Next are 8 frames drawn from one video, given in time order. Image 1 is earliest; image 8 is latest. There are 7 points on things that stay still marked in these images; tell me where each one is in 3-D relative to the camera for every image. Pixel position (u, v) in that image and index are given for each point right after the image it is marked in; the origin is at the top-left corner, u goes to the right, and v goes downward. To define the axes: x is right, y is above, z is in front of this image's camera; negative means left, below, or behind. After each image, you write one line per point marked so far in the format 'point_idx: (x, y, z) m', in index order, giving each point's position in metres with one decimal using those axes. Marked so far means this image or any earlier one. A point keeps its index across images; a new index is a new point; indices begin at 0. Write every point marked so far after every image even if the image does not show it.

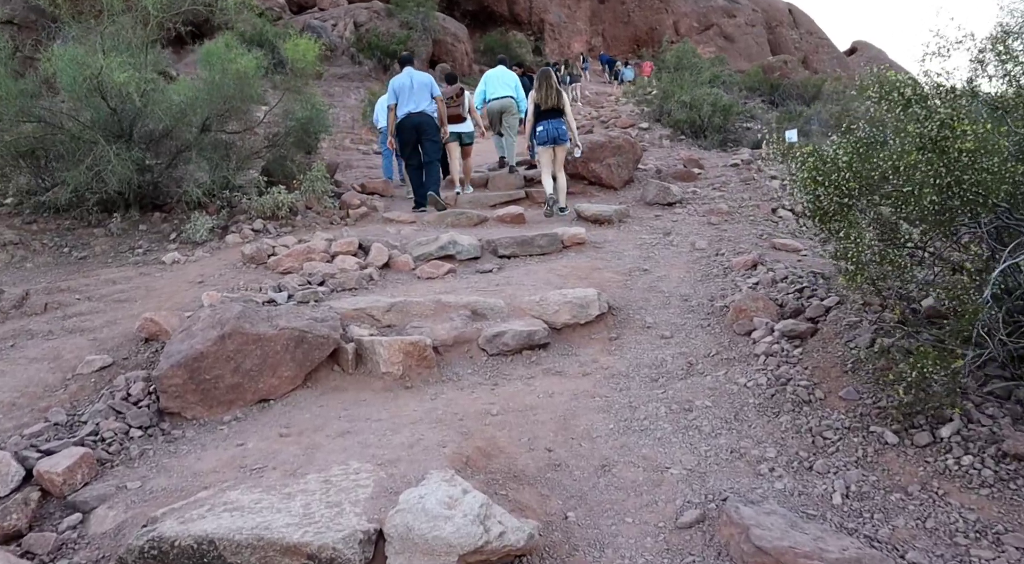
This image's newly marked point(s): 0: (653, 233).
0: (+1.4, +0.5, +7.2) m
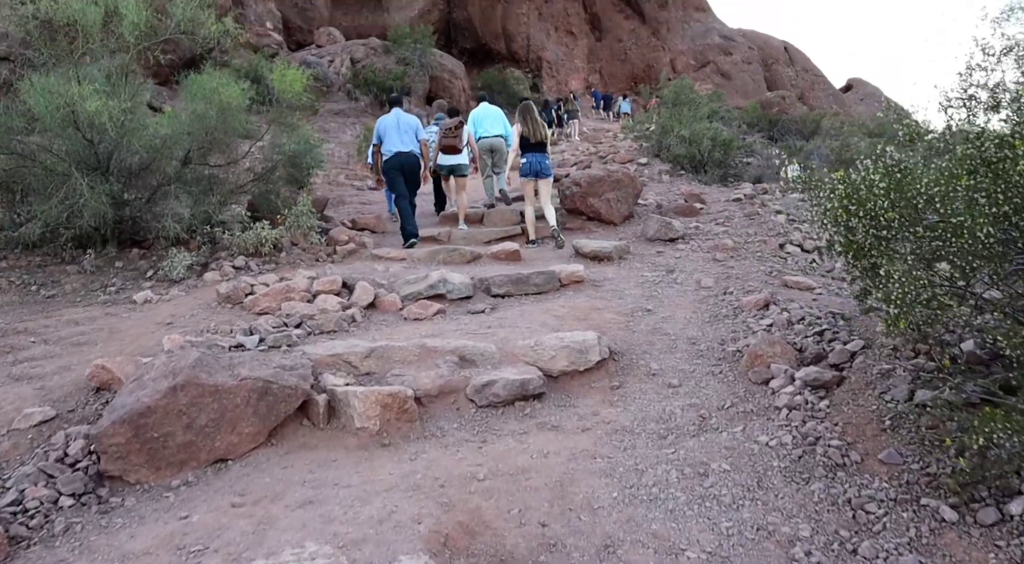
0: (+1.4, +0.1, +6.8) m
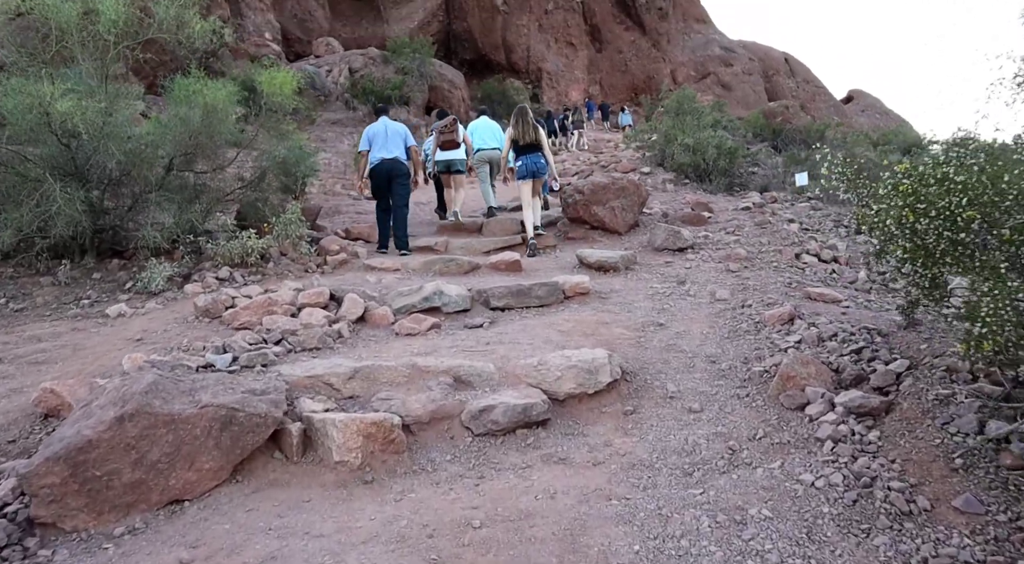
0: (+1.4, 0.0, +6.4) m
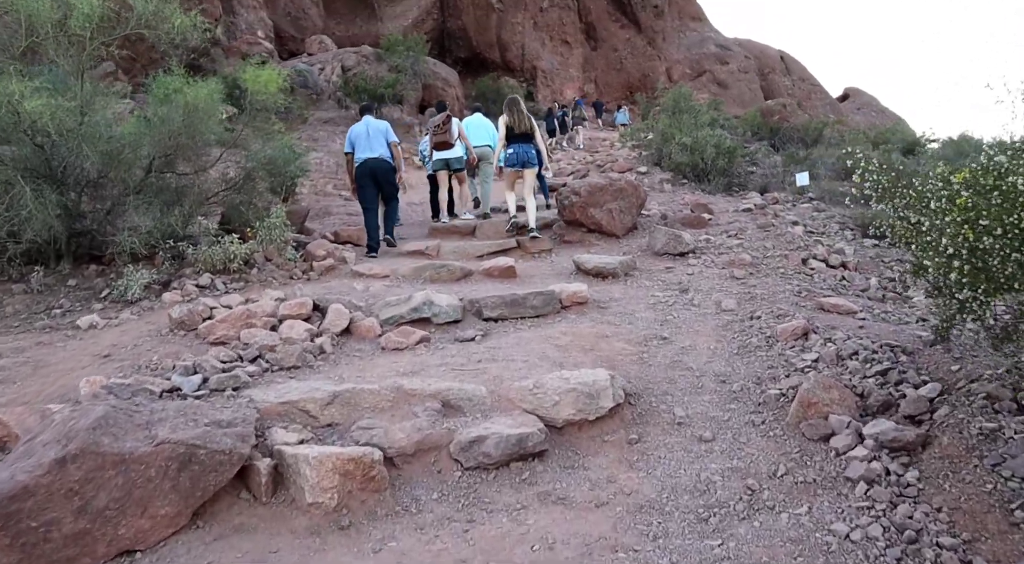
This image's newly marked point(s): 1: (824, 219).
0: (+1.3, -0.1, +6.1) m
1: (+4.1, +0.8, +9.3) m
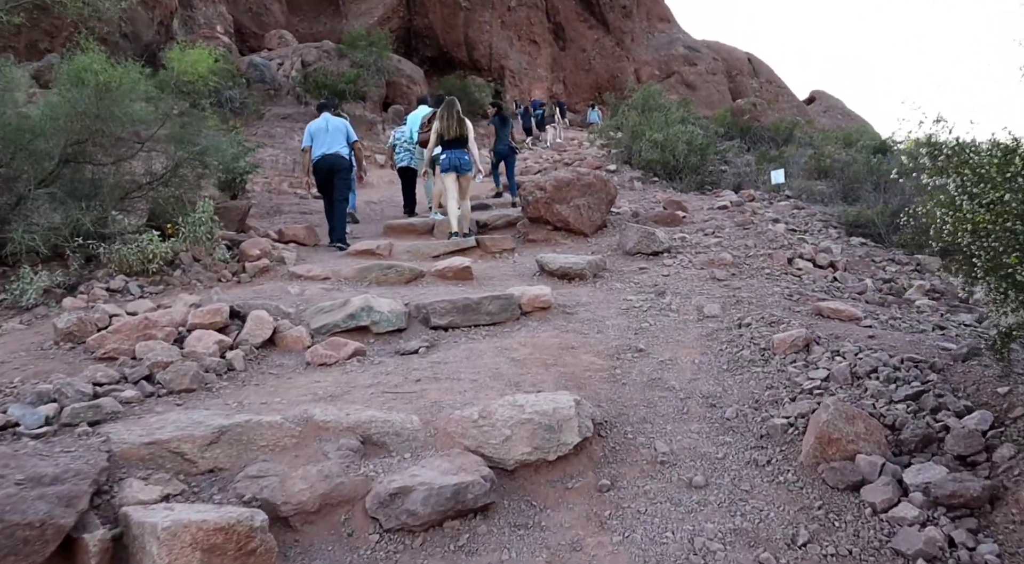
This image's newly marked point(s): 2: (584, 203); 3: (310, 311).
0: (+1.0, -0.1, +5.4) m
1: (+3.6, +0.8, +8.8) m
2: (+0.9, +0.9, +8.4) m
3: (-1.4, -0.2, +4.9) m
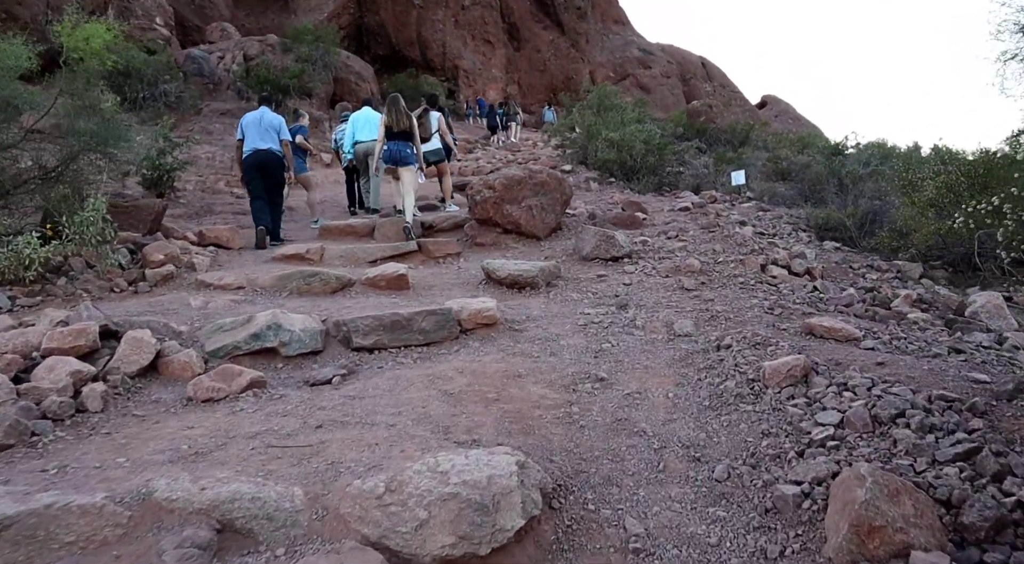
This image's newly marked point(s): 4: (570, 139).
0: (+0.6, -0.2, +4.7) m
1: (+3.0, +0.7, +8.3) m
2: (+0.3, +0.9, +7.7) m
3: (-1.8, -0.3, +4.1) m
4: (+1.4, +3.4, +16.5) m
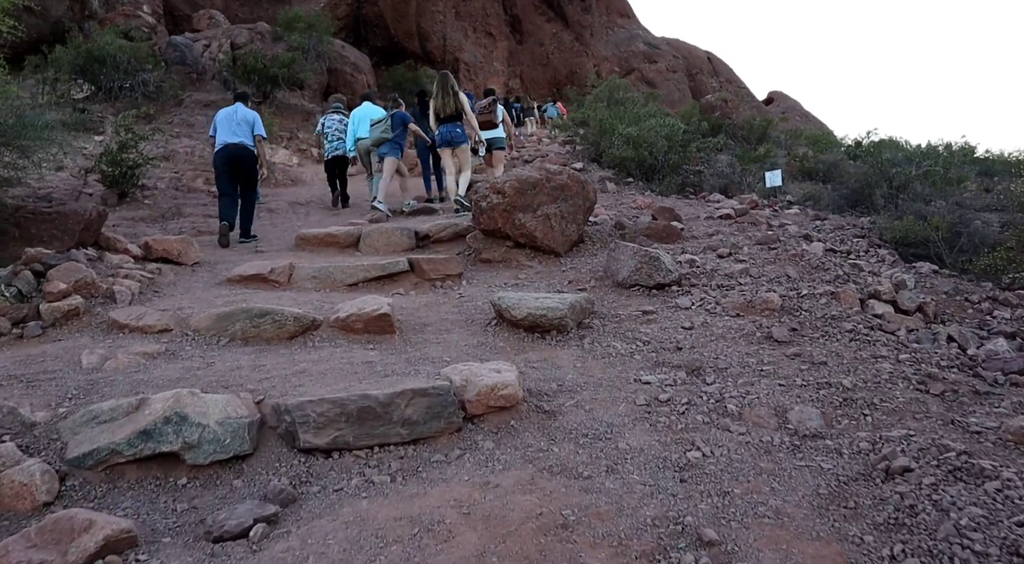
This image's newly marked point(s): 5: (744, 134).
0: (+0.7, -0.4, +3.3) m
1: (+3.1, +0.5, +6.9) m
2: (+0.4, +0.6, +6.3) m
3: (-1.7, -0.5, +2.7) m
4: (+1.5, +3.2, +15.1) m
5: (+6.3, +4.0, +19.0) m
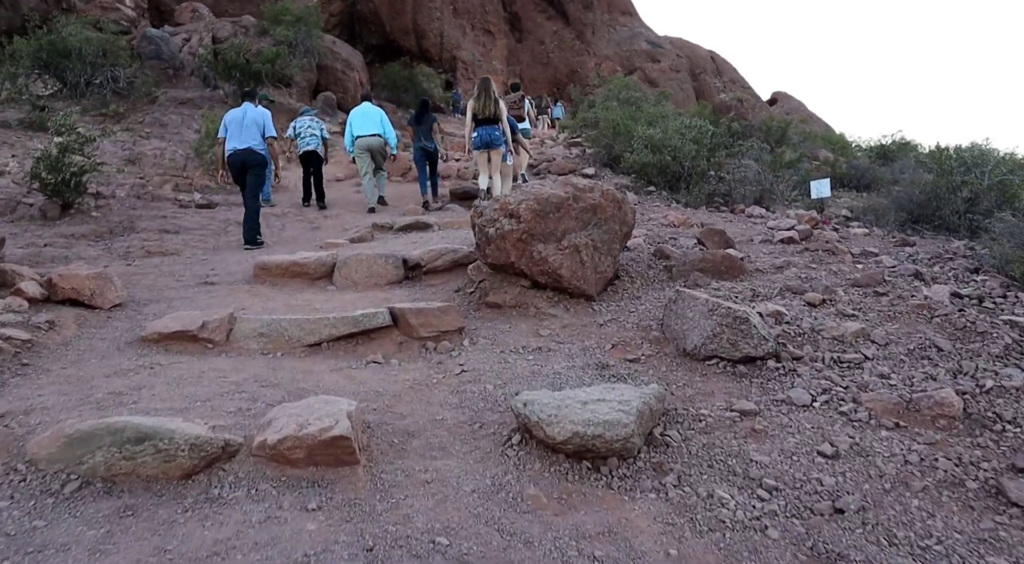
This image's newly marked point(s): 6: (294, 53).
0: (+0.8, -0.7, +1.8) m
1: (+3.3, +0.1, +5.4) m
2: (+0.5, +0.3, +4.7) m
3: (-1.5, -0.9, +1.1) m
4: (+1.6, +2.8, +13.6) m
5: (+6.4, +3.7, +17.5) m
6: (-6.3, +6.6, +20.0) m
